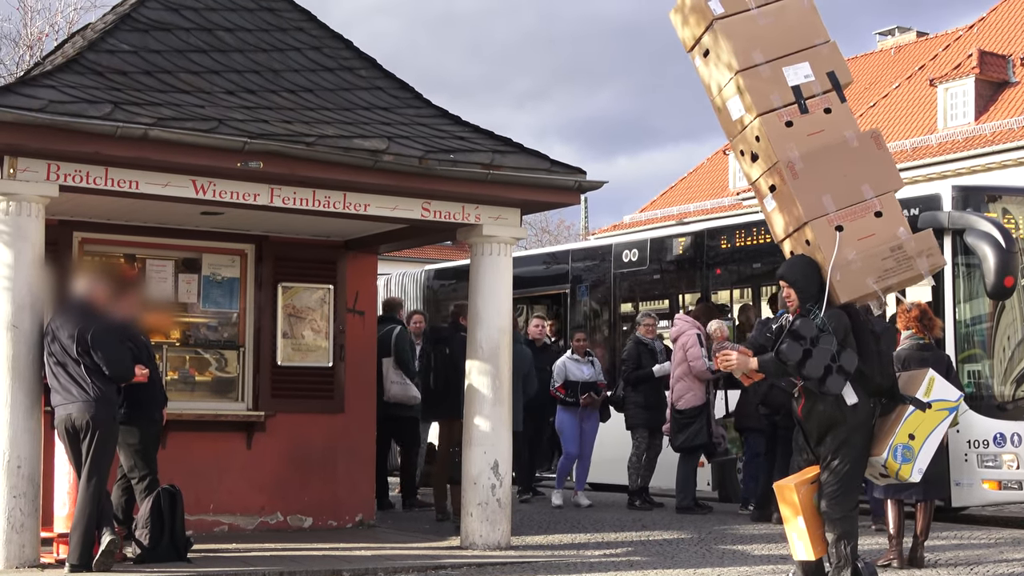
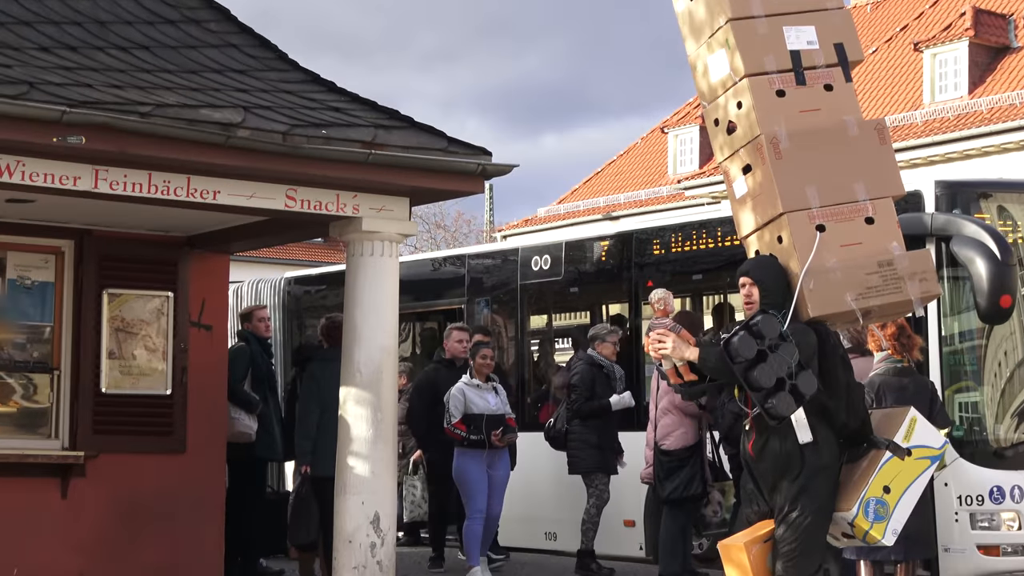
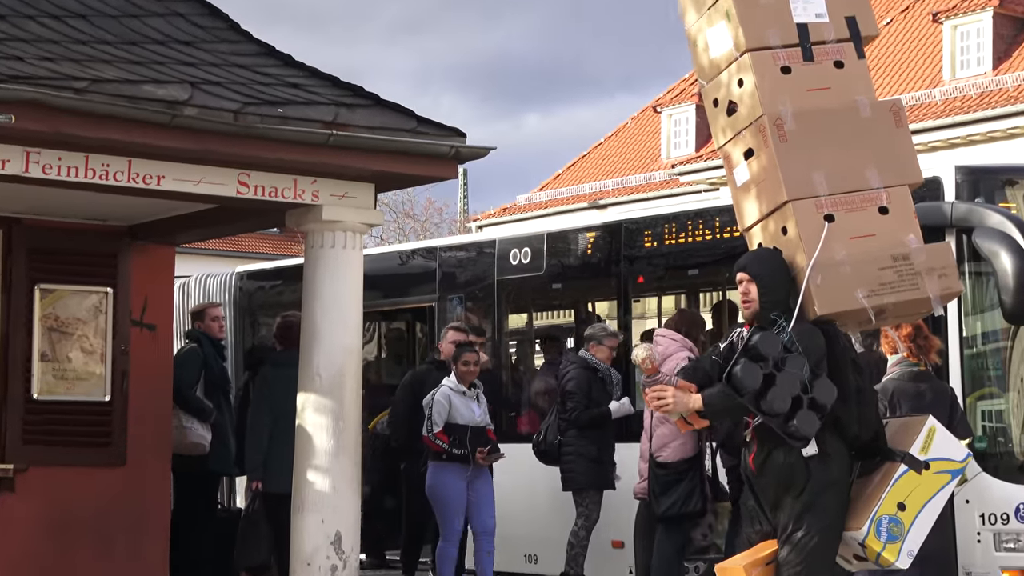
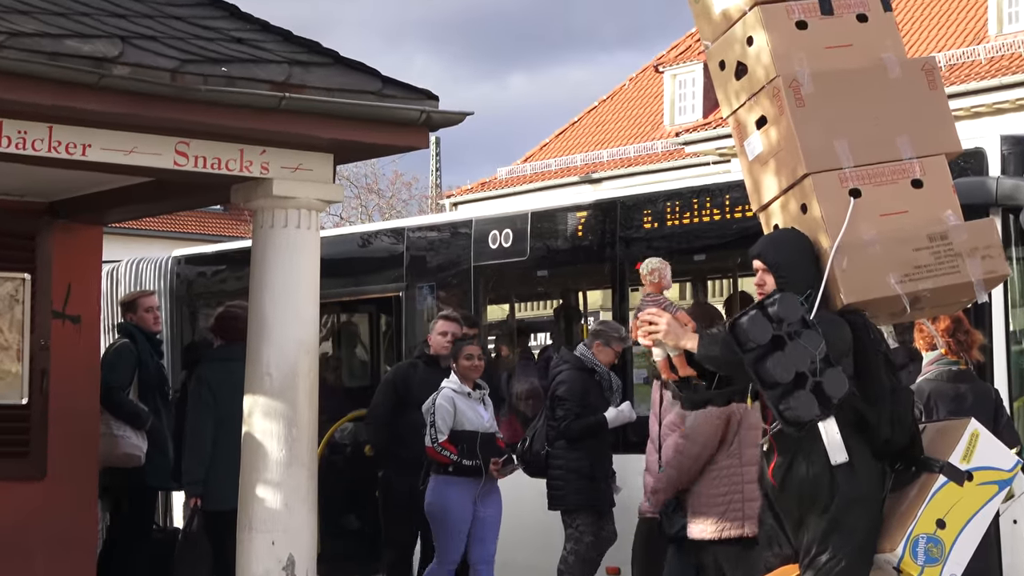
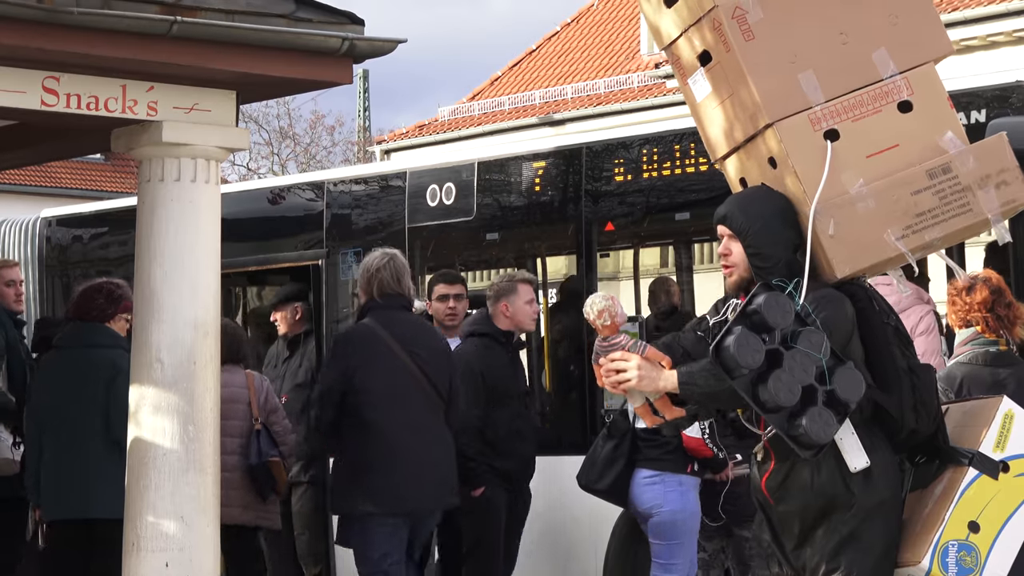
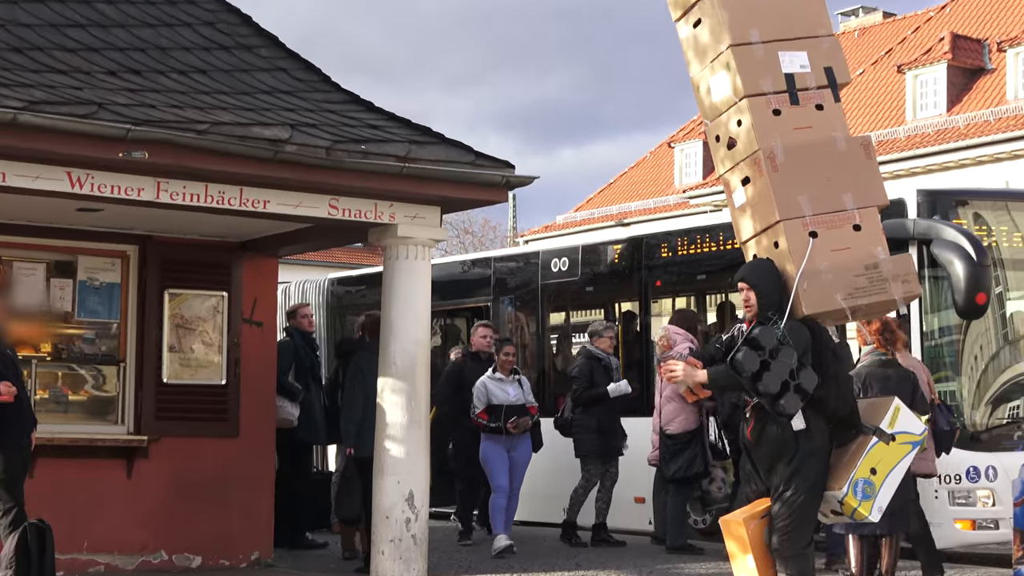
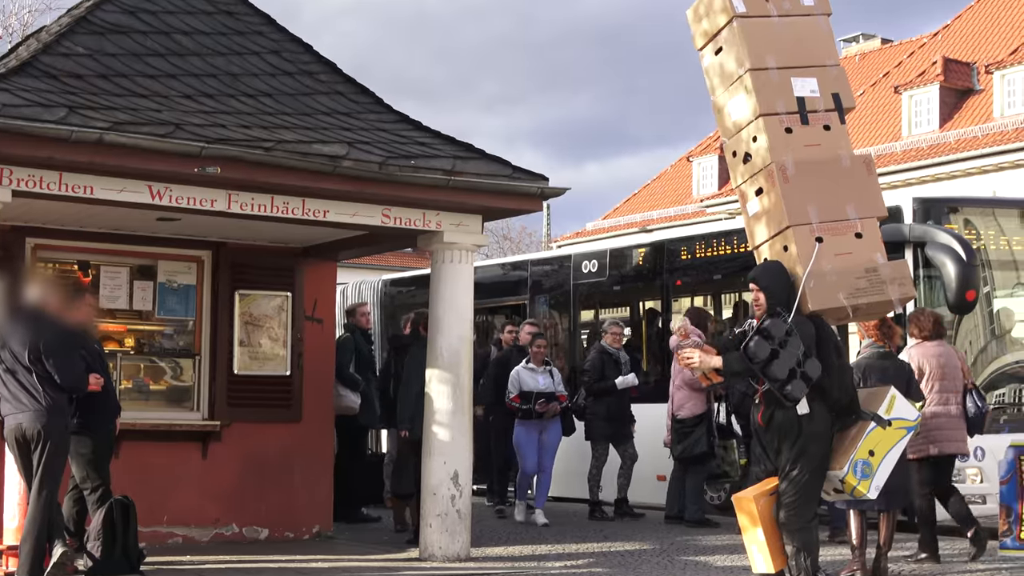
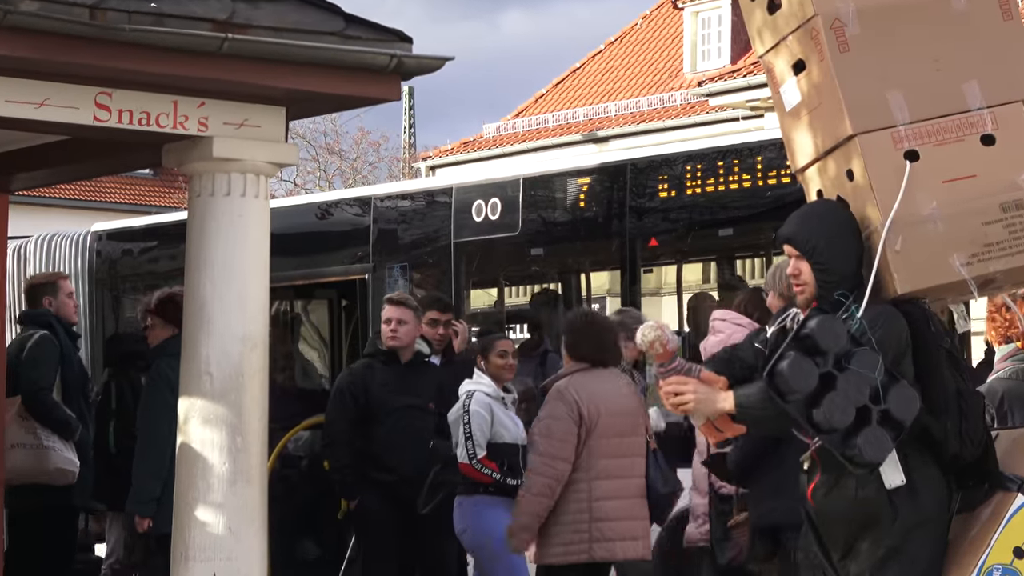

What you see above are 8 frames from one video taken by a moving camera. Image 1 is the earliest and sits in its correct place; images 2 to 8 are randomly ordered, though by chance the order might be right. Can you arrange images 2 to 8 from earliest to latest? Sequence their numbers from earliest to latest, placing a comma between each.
7, 6, 2, 3, 4, 8, 5
